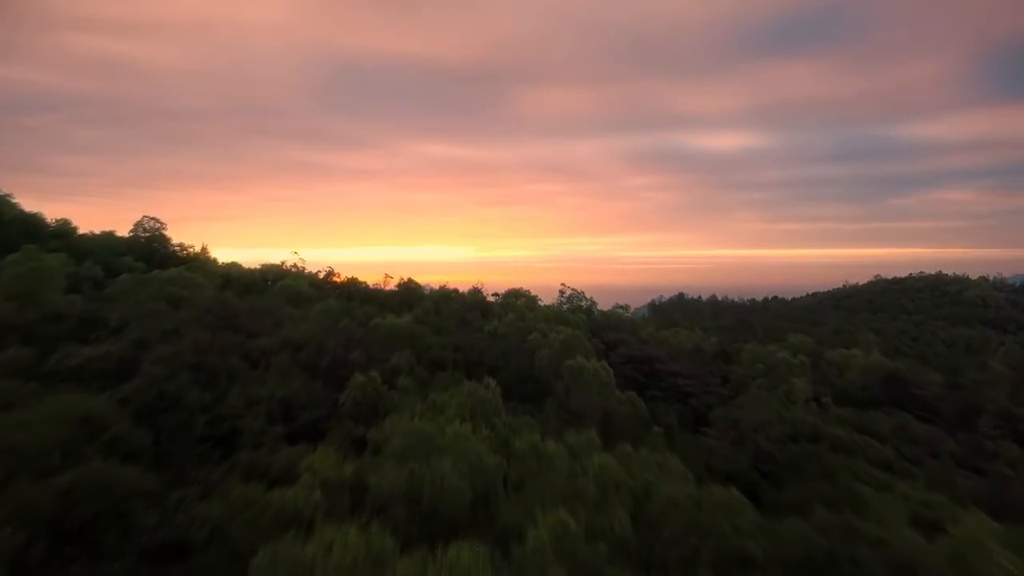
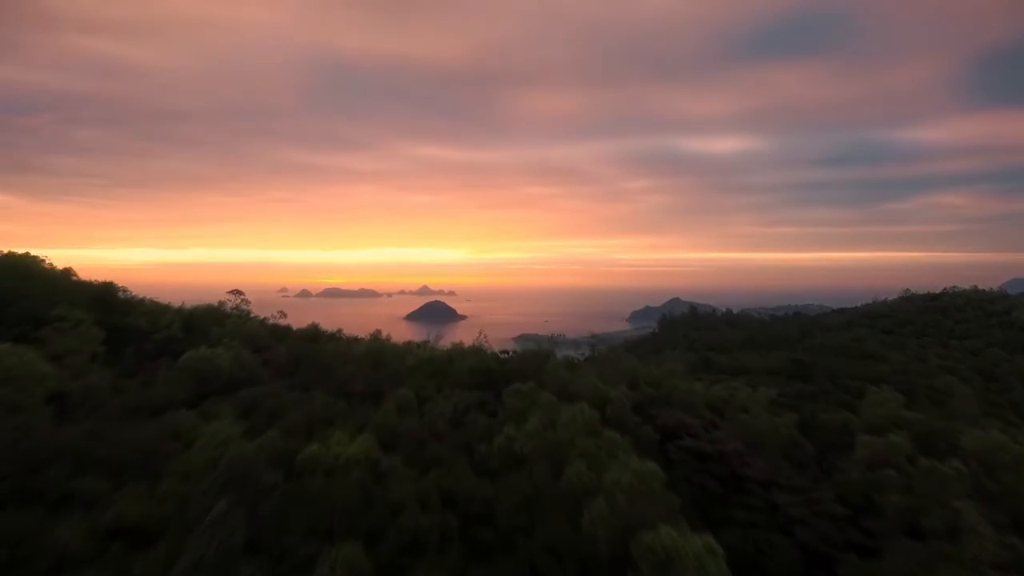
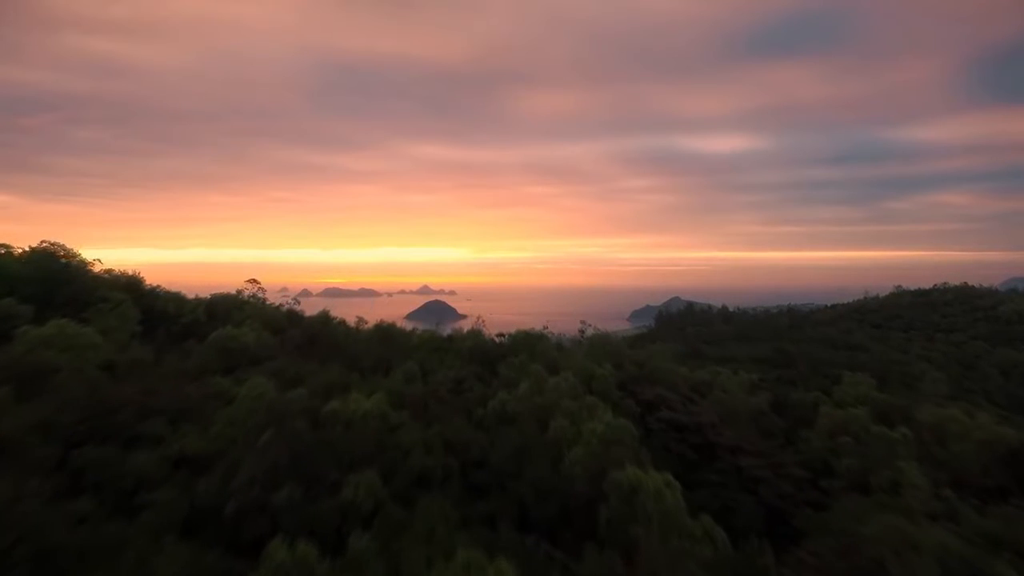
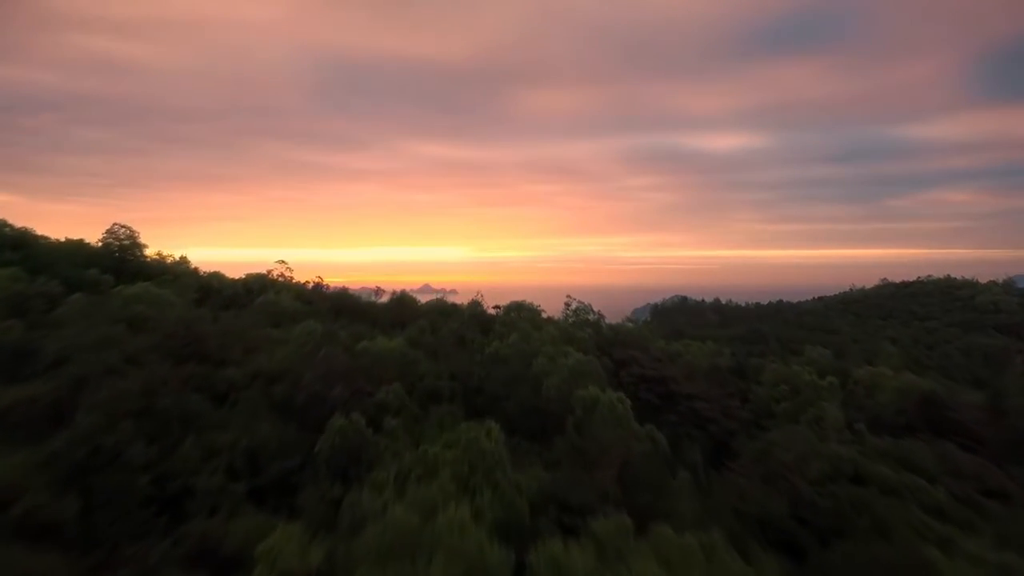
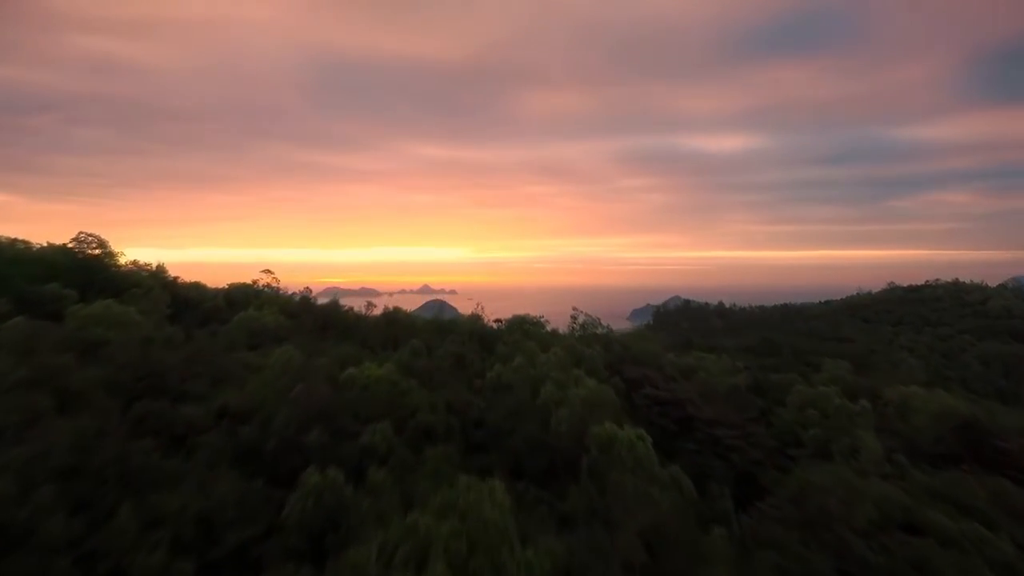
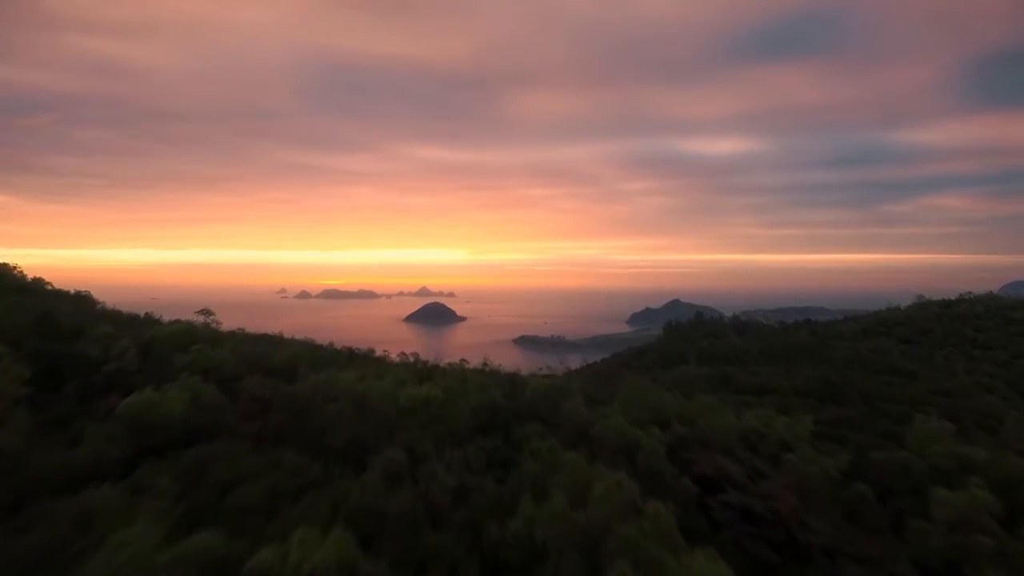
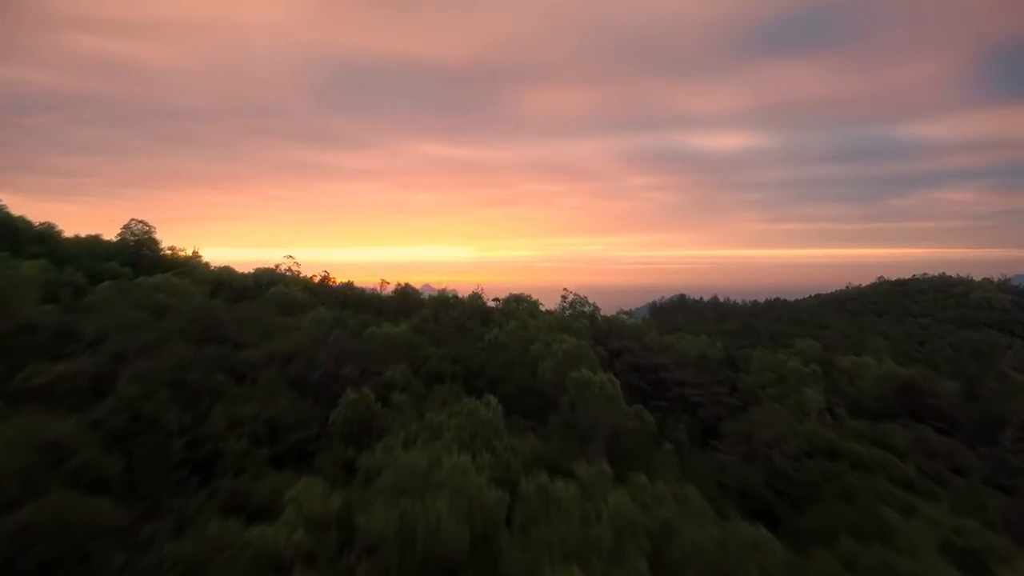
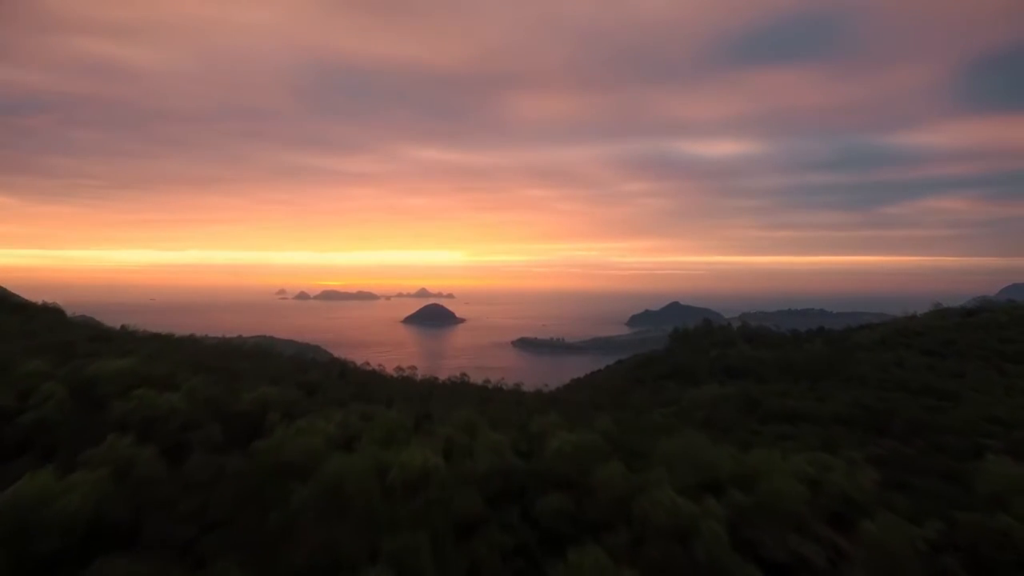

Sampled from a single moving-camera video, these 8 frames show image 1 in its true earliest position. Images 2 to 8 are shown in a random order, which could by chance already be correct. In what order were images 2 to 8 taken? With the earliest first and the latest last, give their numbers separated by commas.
7, 4, 5, 3, 2, 6, 8
